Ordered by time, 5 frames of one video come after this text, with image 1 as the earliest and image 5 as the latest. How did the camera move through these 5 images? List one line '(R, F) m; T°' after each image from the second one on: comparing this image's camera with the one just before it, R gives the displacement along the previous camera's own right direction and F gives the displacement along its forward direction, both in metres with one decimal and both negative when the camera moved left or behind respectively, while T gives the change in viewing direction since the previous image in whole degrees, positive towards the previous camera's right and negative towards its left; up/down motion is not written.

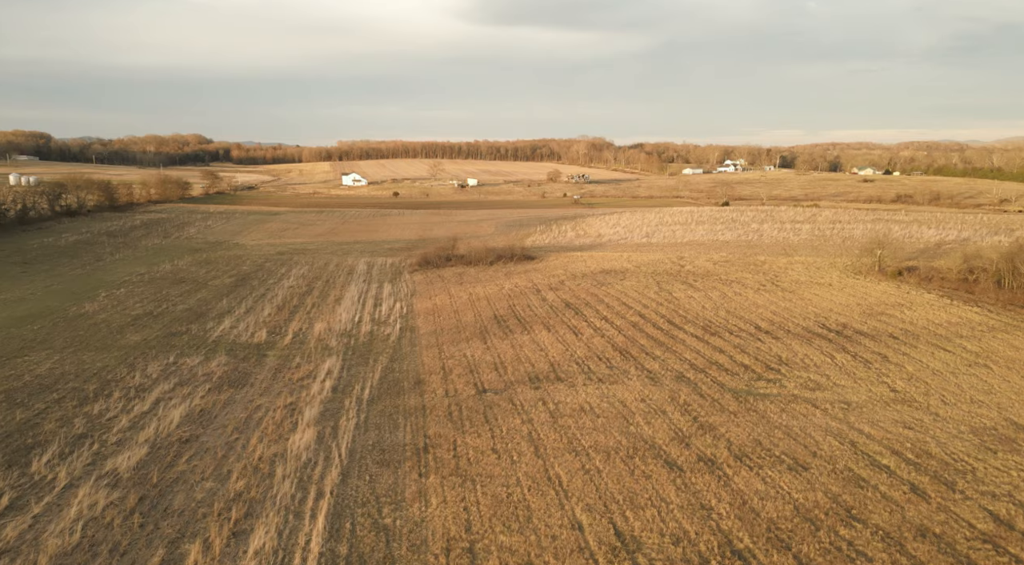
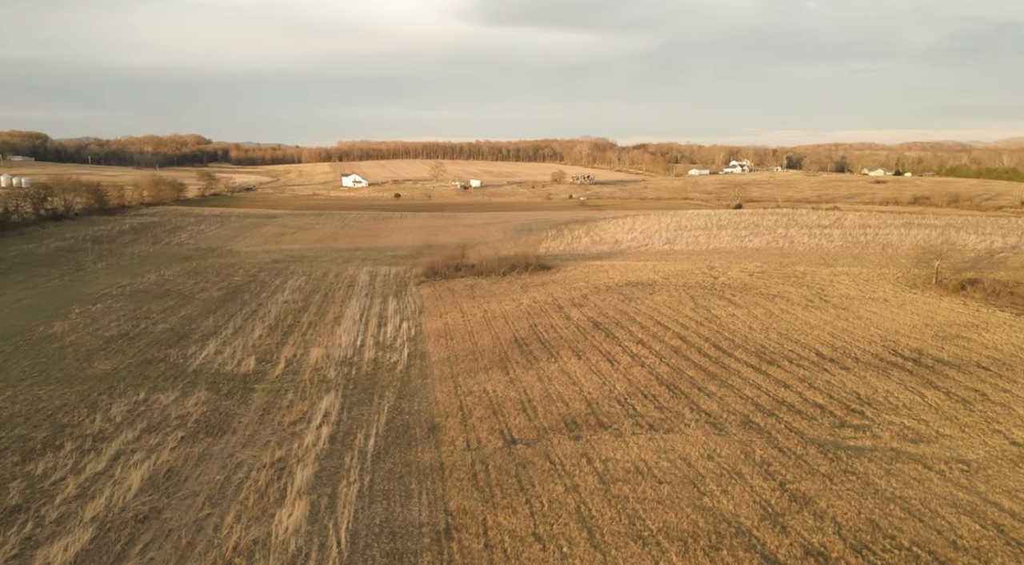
(-0.5, +2.0) m; 0°
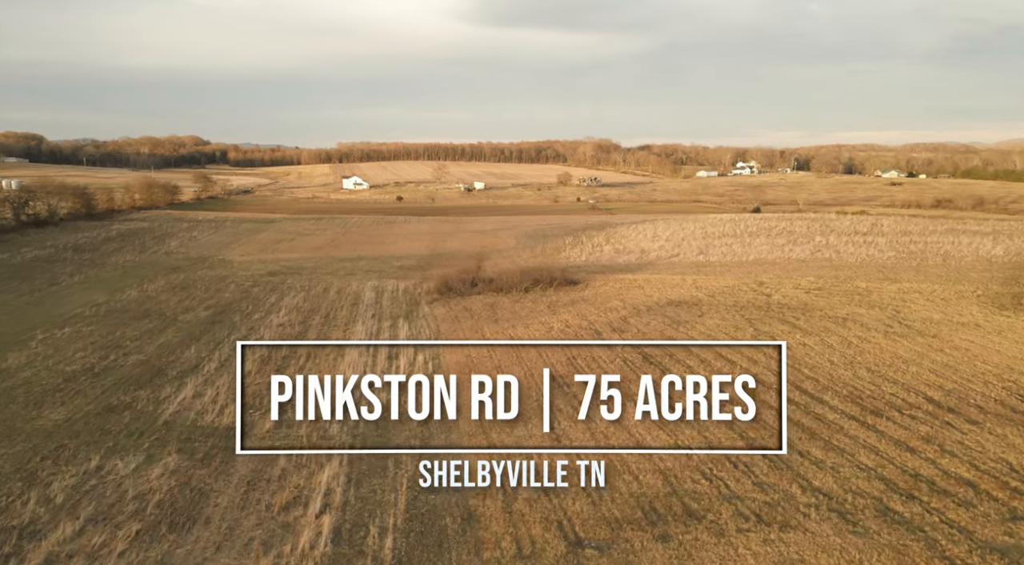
(-0.7, +2.4) m; 0°
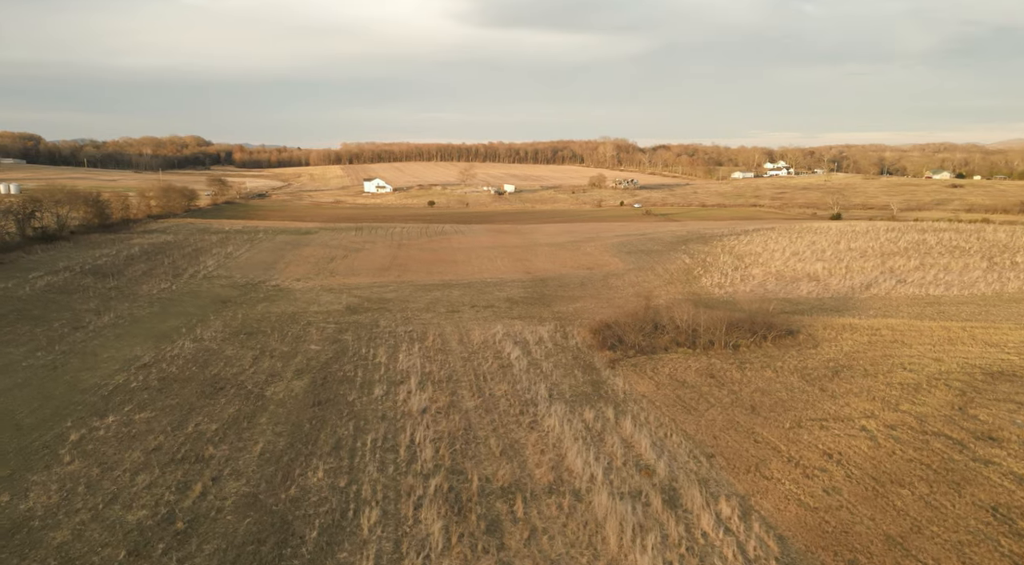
(-4.4, +5.5) m; 0°
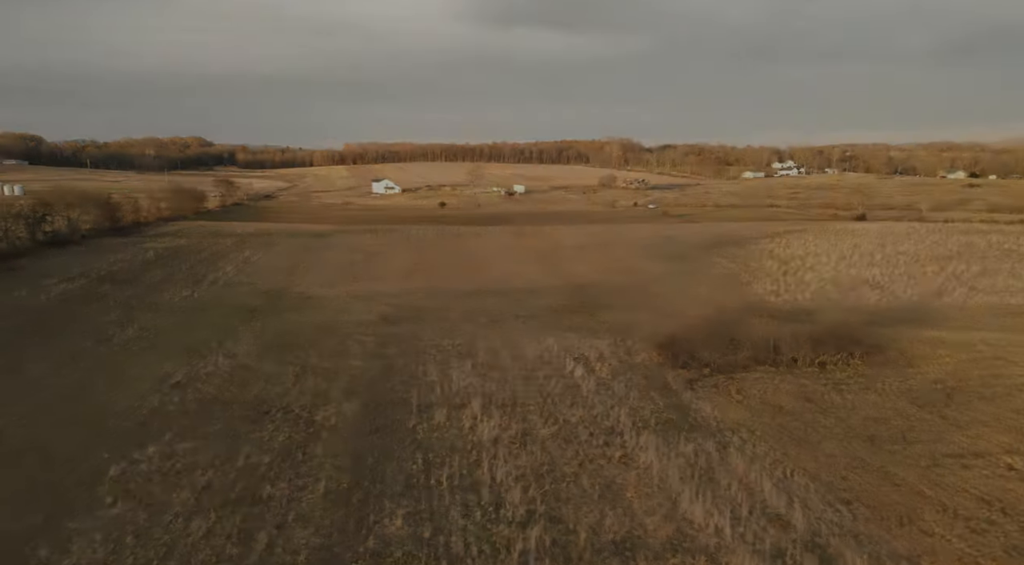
(-1.3, +1.2) m; 0°
